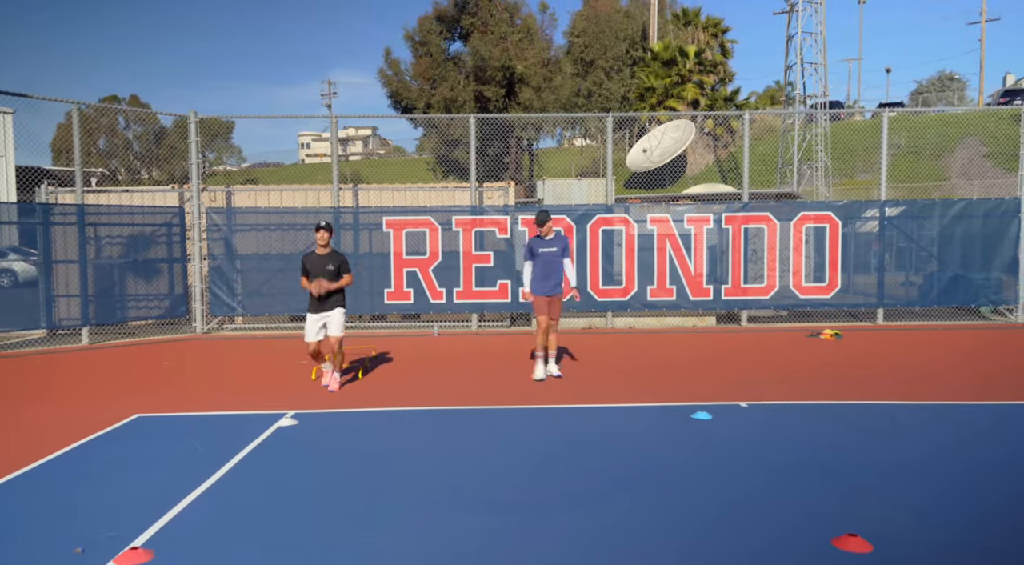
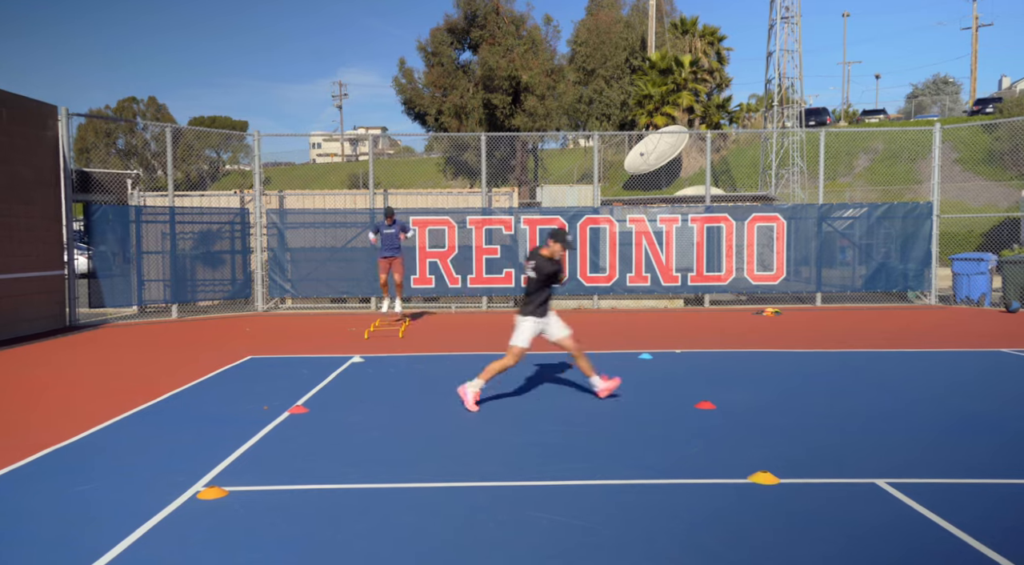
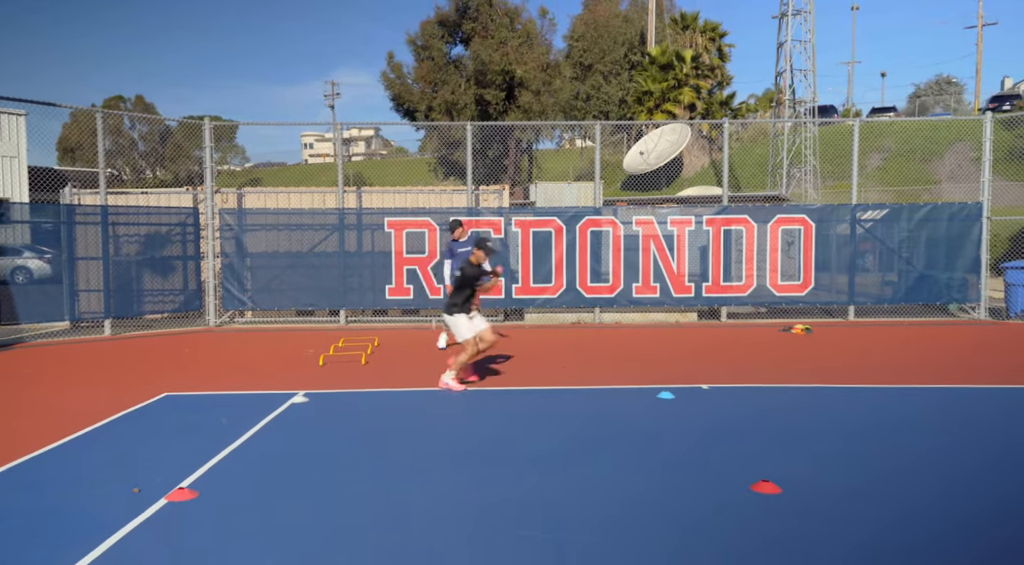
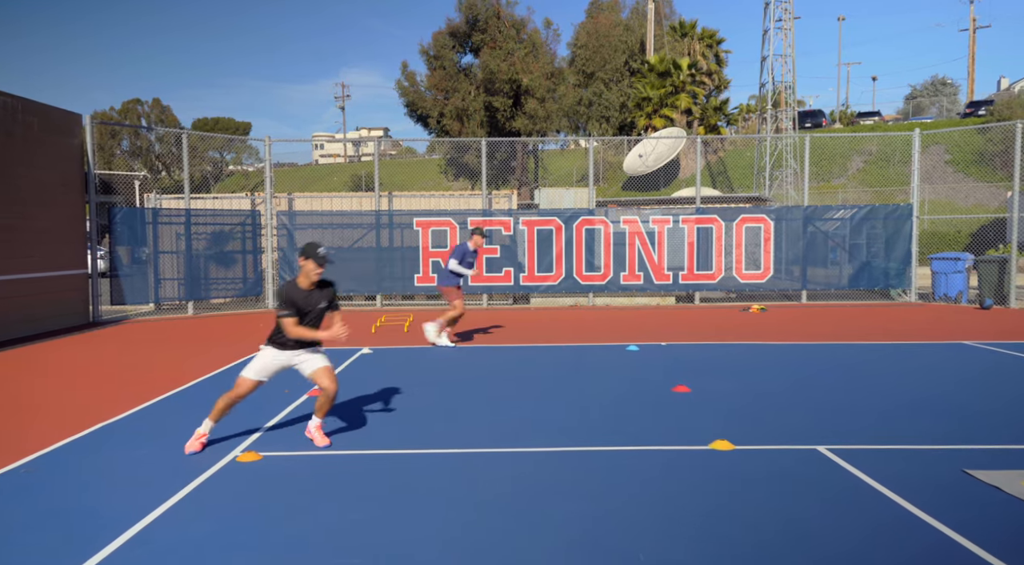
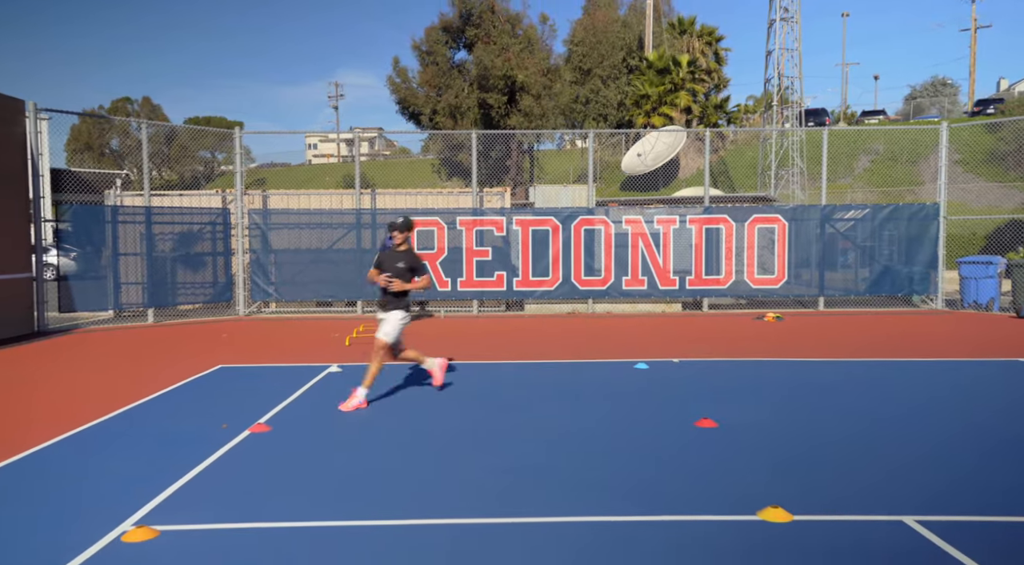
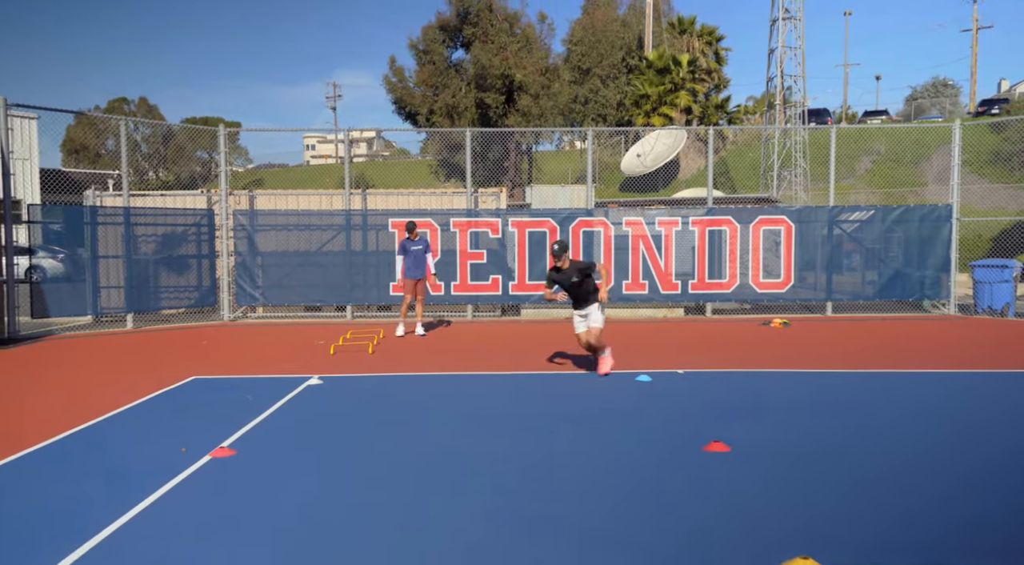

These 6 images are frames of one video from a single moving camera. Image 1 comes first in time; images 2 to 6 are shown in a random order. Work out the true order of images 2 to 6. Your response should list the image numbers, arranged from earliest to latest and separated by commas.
3, 6, 5, 2, 4
